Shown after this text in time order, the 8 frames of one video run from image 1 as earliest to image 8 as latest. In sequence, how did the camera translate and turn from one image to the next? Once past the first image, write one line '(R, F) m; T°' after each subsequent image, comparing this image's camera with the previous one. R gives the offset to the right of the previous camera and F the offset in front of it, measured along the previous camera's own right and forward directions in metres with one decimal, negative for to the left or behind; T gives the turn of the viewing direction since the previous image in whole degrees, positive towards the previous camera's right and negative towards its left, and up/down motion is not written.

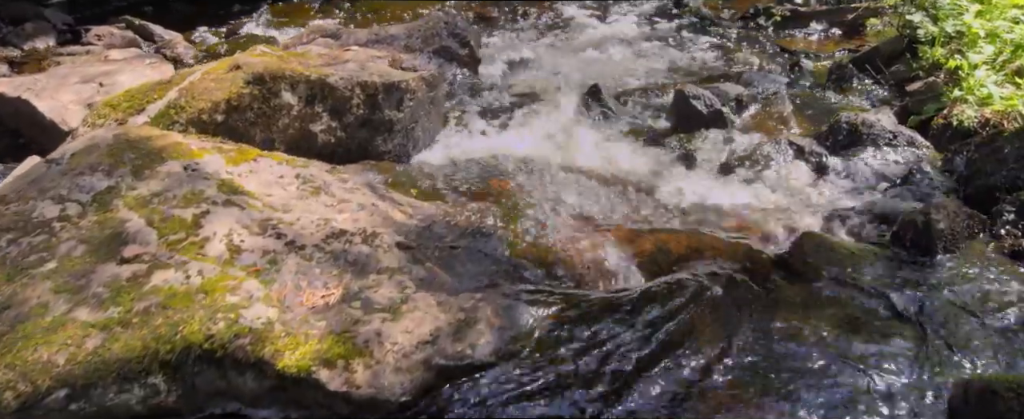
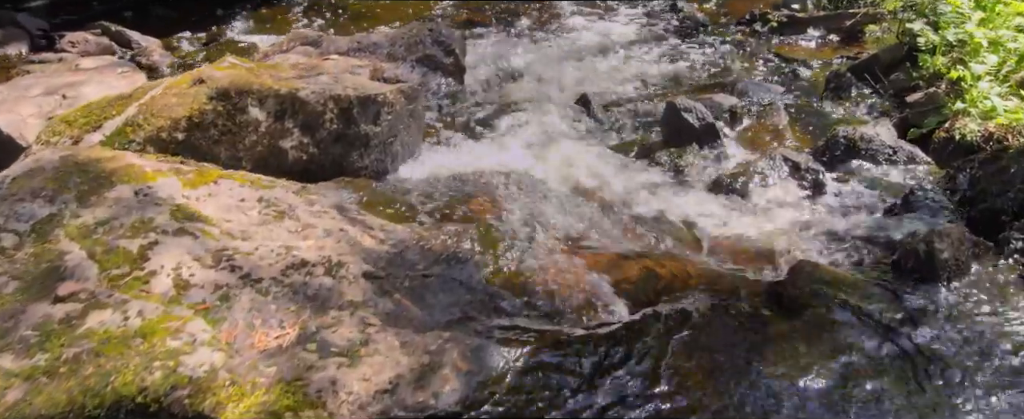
(+0.1, +0.3) m; 0°
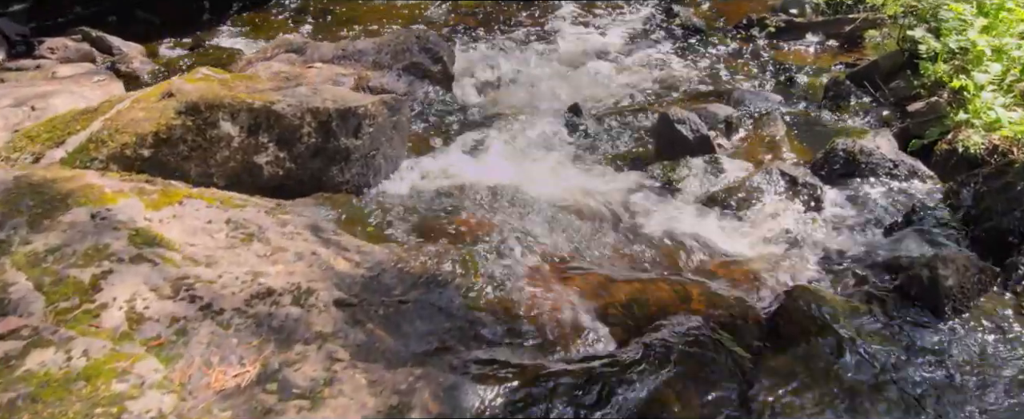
(+0.1, +0.3) m; 0°
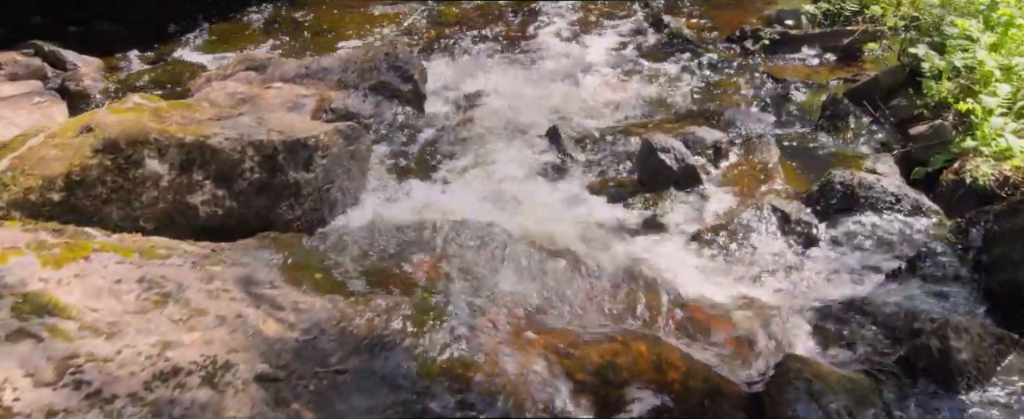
(+0.2, +0.6) m; 0°
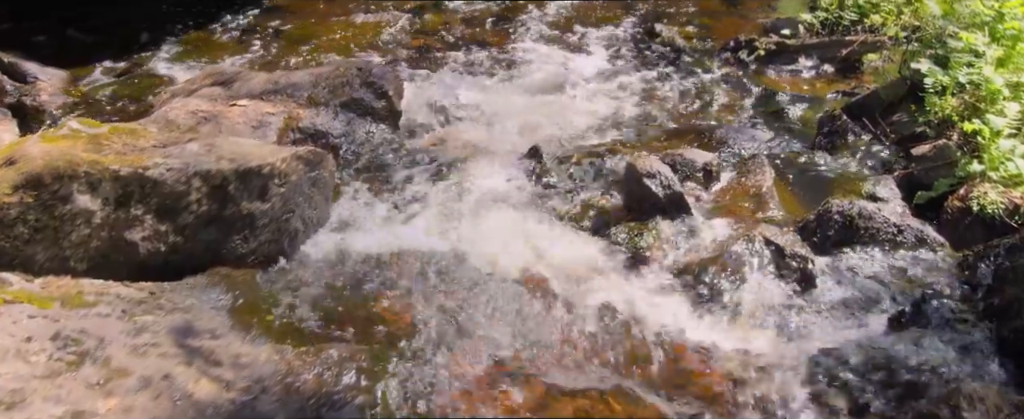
(+0.2, +0.4) m; 0°
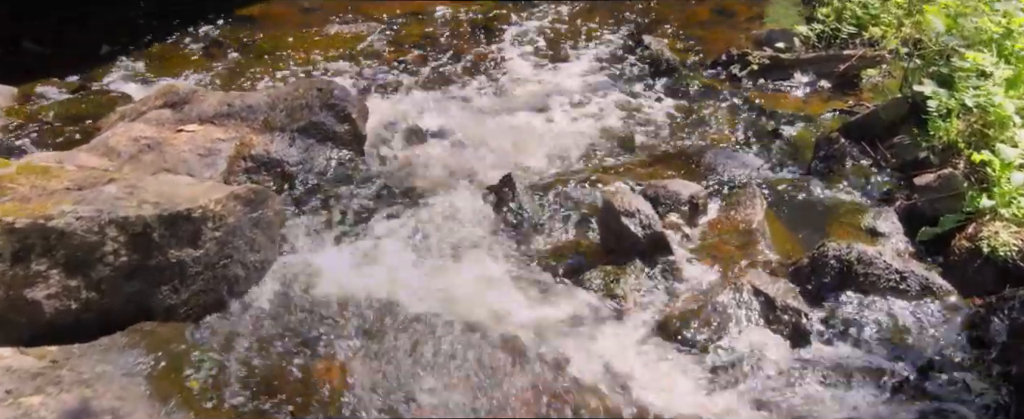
(+0.2, +0.6) m; 0°
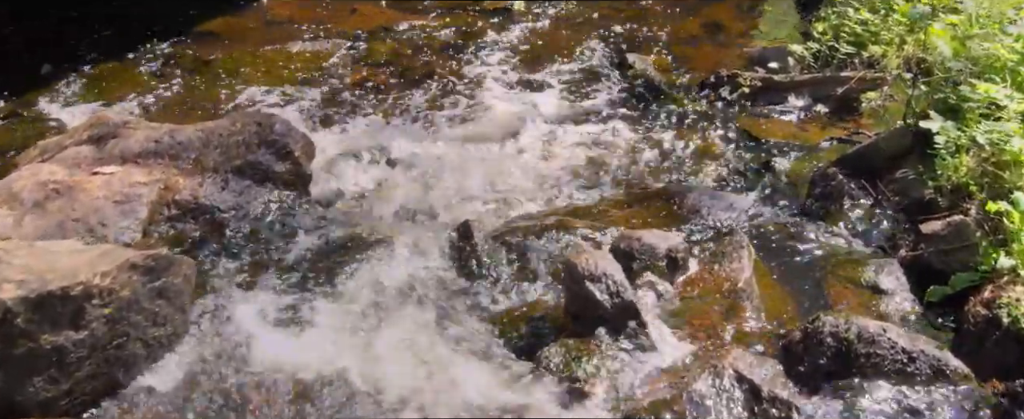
(+0.3, +0.8) m; 0°
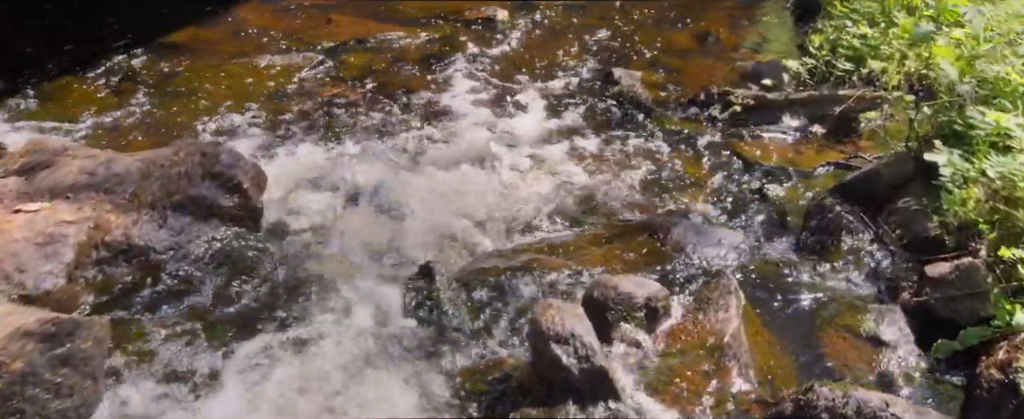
(+0.2, +0.6) m; 0°
